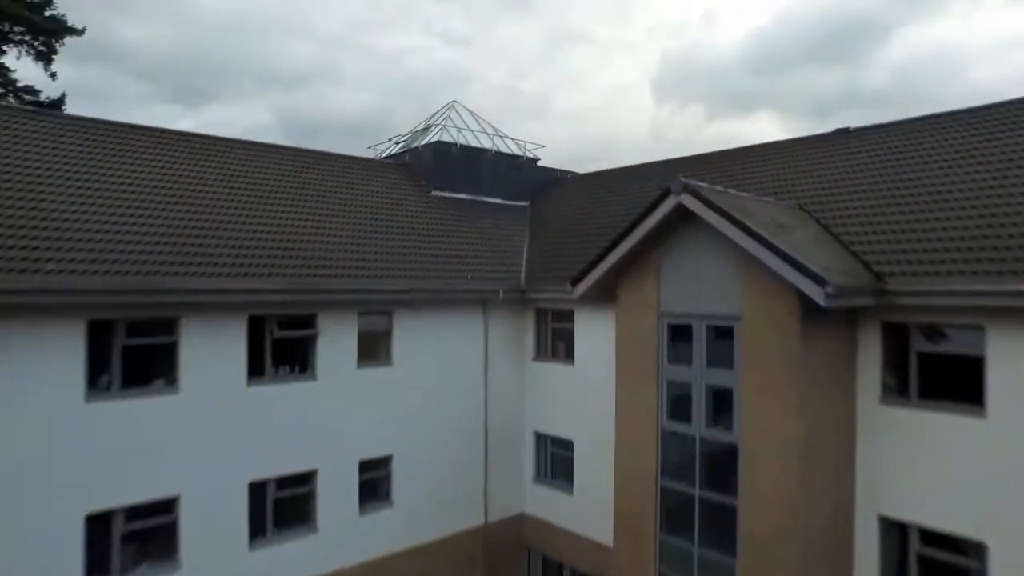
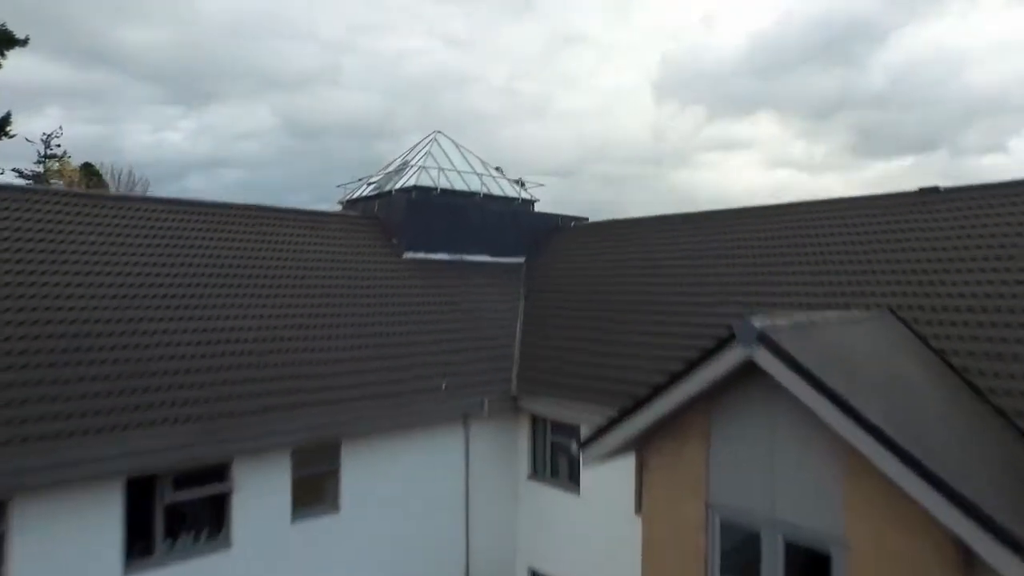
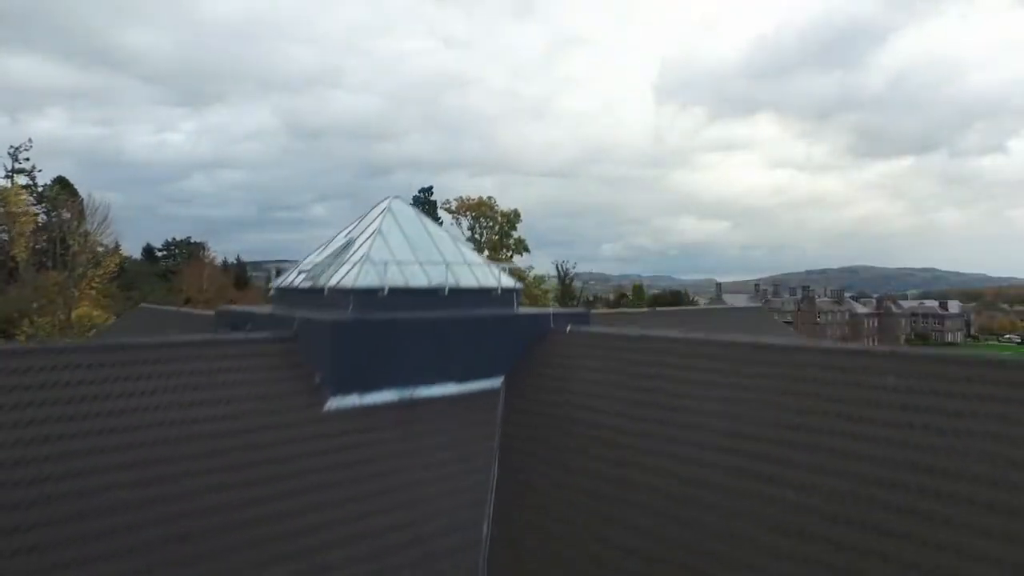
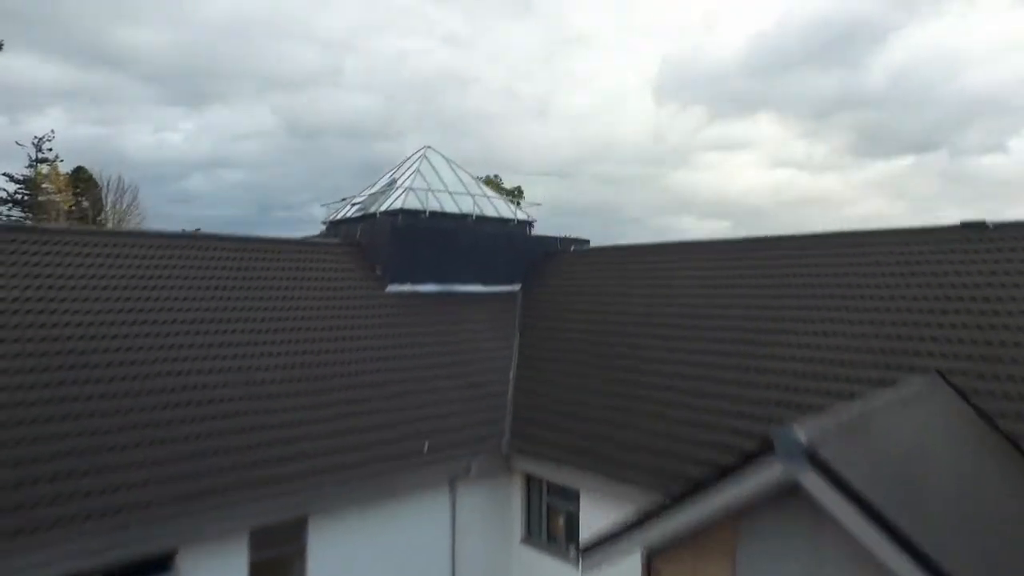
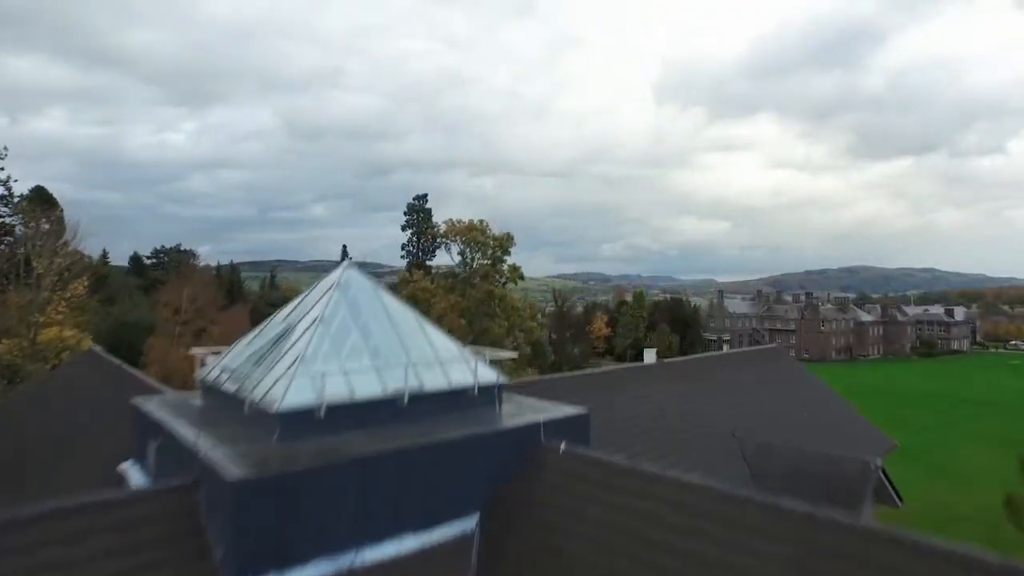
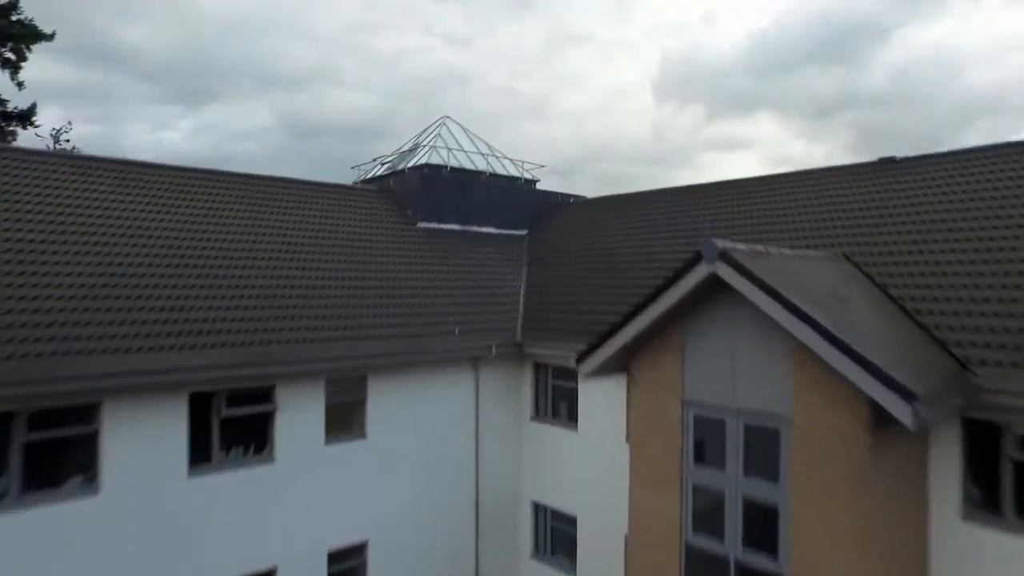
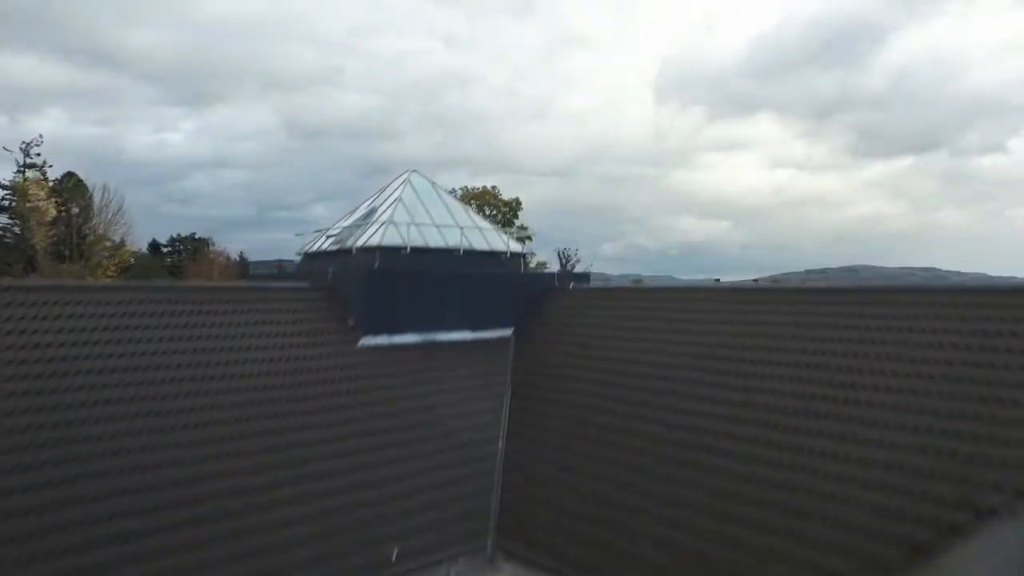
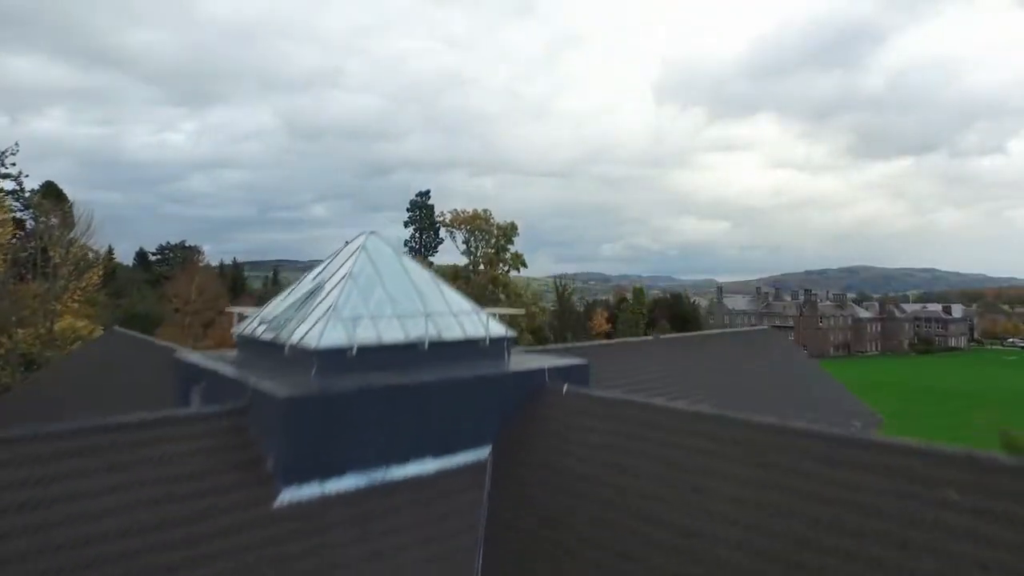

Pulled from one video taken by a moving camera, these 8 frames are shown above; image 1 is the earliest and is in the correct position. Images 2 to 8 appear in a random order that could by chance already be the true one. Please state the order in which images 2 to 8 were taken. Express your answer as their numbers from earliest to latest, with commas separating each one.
6, 2, 4, 7, 3, 8, 5
